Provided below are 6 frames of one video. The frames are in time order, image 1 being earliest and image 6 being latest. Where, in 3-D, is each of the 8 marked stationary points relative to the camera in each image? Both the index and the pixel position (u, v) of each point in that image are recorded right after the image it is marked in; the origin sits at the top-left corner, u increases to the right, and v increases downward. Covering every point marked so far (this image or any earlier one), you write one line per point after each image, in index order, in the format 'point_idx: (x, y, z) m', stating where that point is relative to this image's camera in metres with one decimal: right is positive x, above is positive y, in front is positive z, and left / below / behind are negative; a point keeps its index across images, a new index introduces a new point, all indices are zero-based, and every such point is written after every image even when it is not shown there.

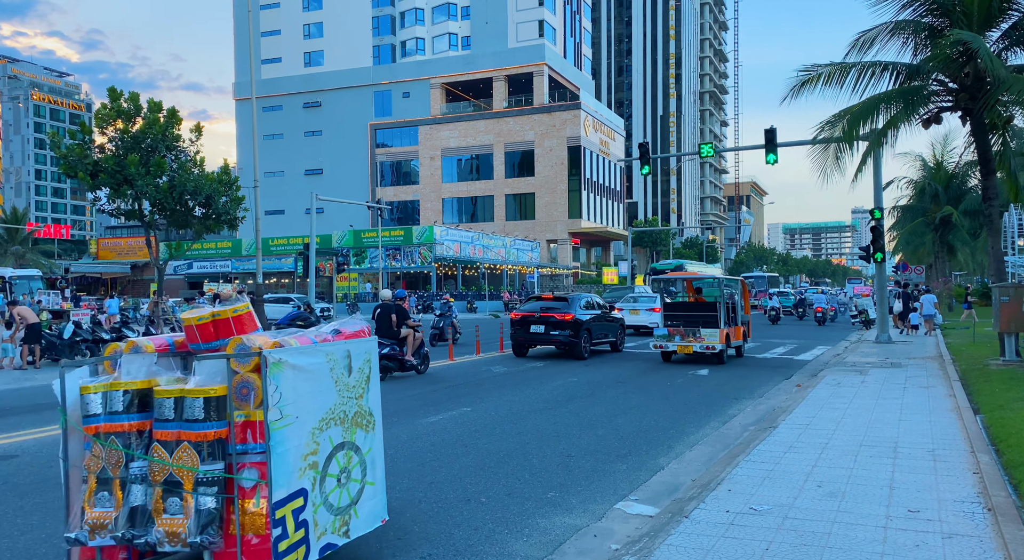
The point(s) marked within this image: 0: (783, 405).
0: (+3.9, -1.8, +11.4) m
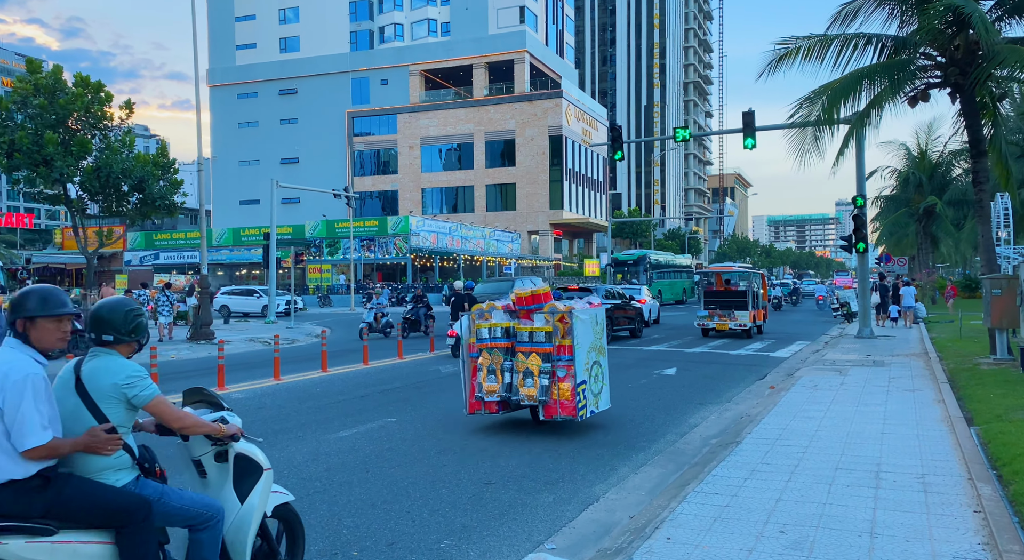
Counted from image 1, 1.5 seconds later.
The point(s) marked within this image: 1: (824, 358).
0: (+3.1, -1.7, +10.1) m
1: (+6.6, -1.6, +16.5) m
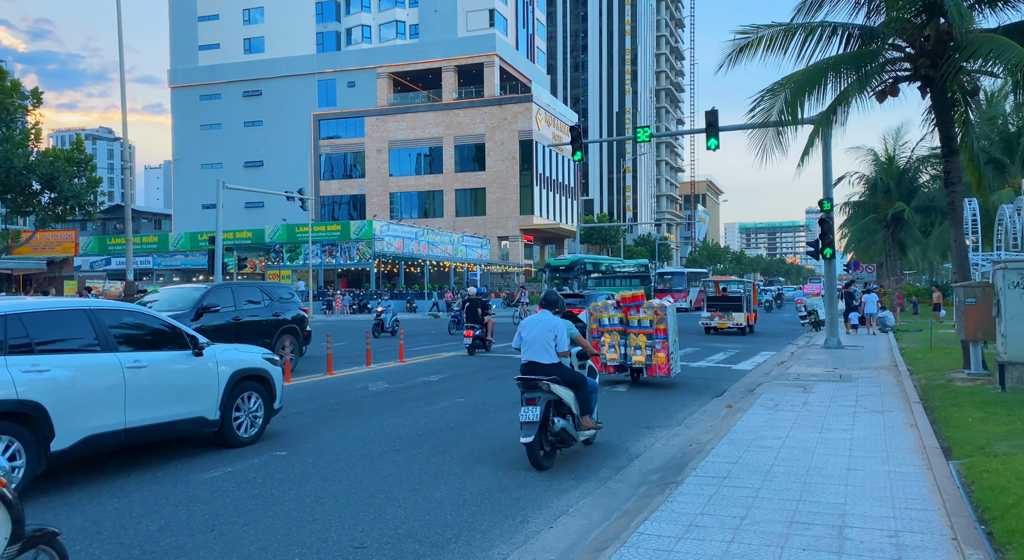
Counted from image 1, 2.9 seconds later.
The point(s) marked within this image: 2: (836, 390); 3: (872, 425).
0: (+2.1, -1.8, +8.9) m
1: (+5.4, -1.8, +15.4) m
2: (+5.1, -1.7, +12.3) m
3: (+4.2, -1.7, +9.0) m
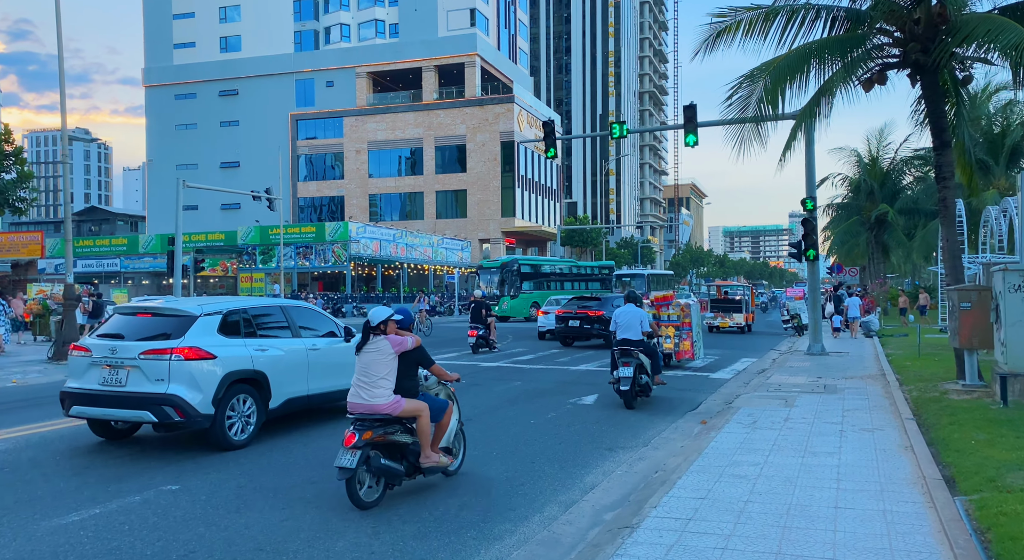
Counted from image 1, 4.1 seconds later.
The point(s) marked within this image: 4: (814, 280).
0: (+1.5, -1.8, +7.7) m
1: (+4.7, -1.8, +14.3) m
2: (+4.4, -1.8, +11.3) m
3: (+3.6, -1.7, +8.0) m
4: (+7.7, 0.0, +19.8) m
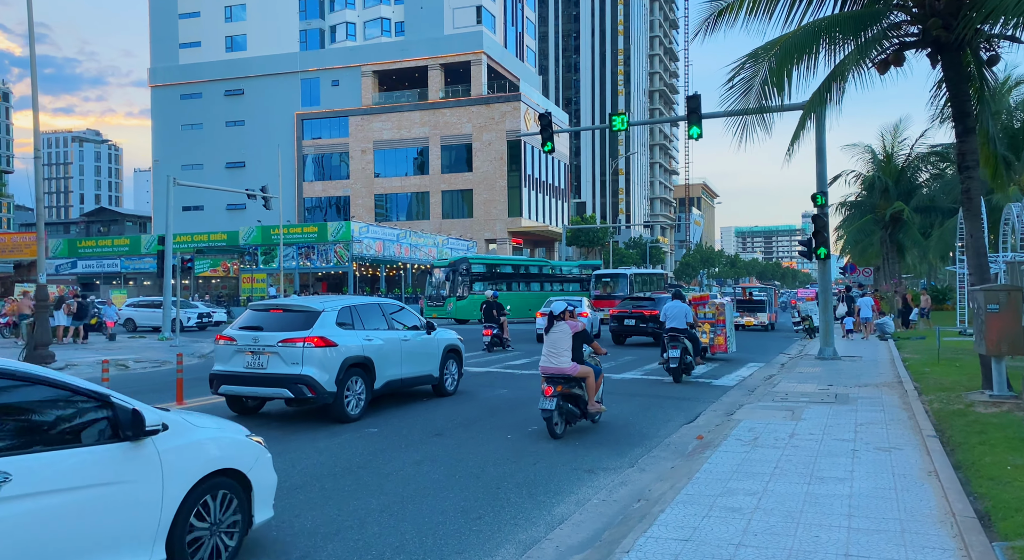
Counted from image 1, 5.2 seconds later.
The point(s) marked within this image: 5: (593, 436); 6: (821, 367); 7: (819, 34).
0: (+1.2, -1.8, +6.7) m
1: (+4.5, -1.8, +13.3) m
2: (+4.2, -1.8, +10.2) m
3: (+3.2, -1.7, +6.9) m
4: (+7.5, 0.0, +18.7) m
5: (+1.0, -1.9, +9.5) m
6: (+6.6, -1.8, +16.6) m
7: (+4.5, +3.6, +11.5) m
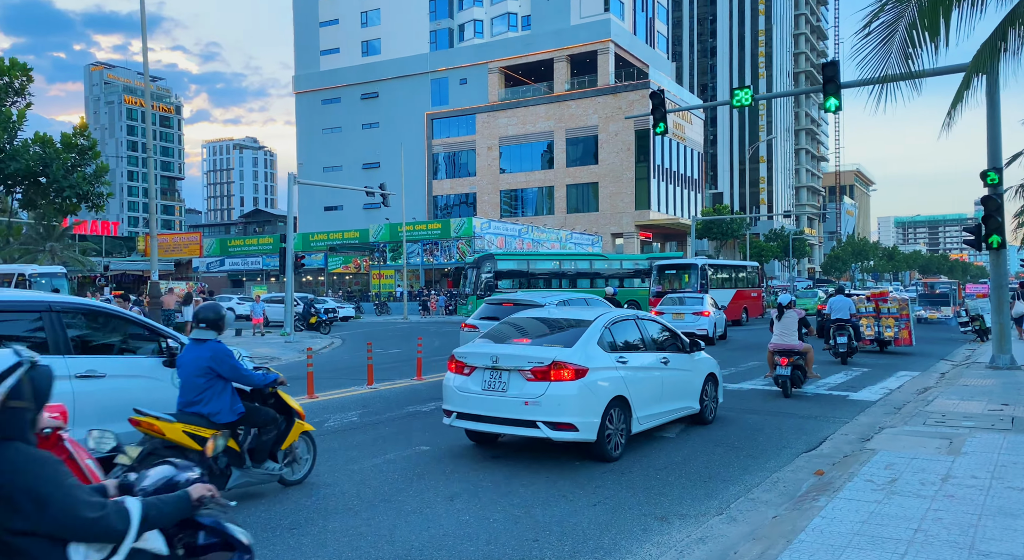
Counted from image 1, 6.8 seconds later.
0: (+1.4, -1.8, +4.9) m
1: (+5.8, -1.7, +10.8) m
2: (+4.9, -1.7, +7.8) m
3: (+3.4, -1.6, +4.8) m
4: (+9.7, +0.1, +15.6) m
5: (+1.7, -1.8, +7.8) m
6: (+8.5, -1.7, +13.8) m
7: (+5.5, +3.7, +9.1) m
